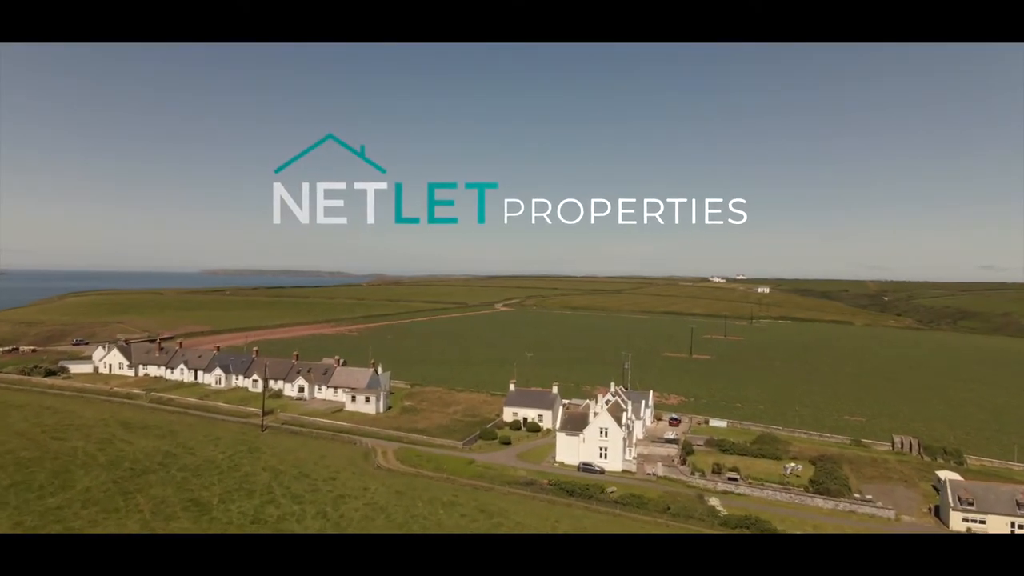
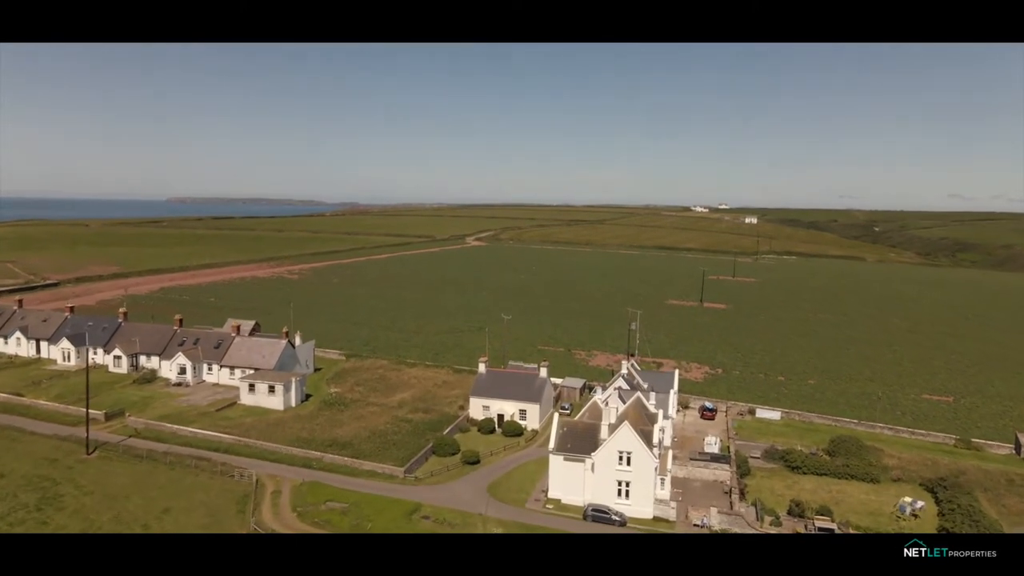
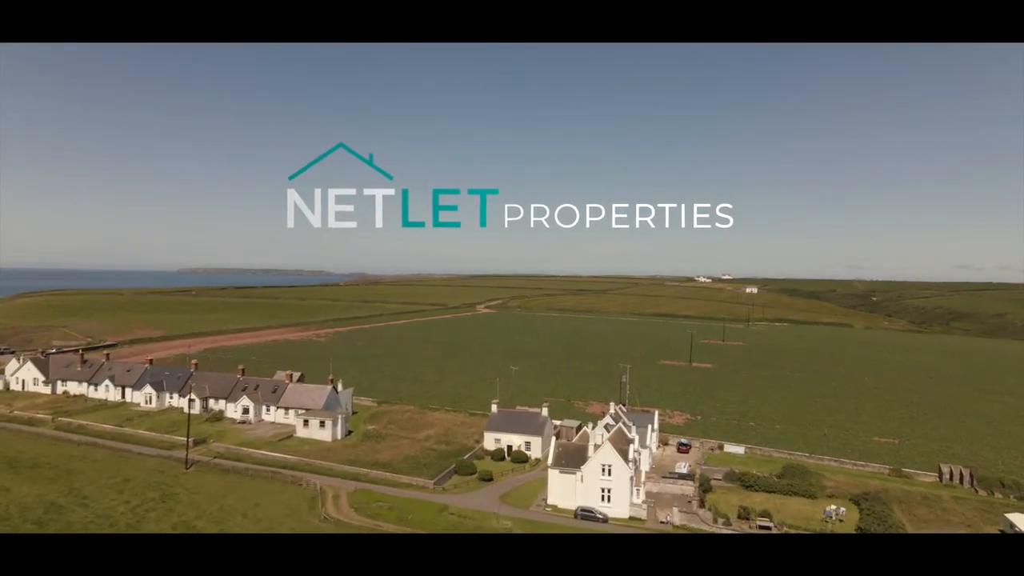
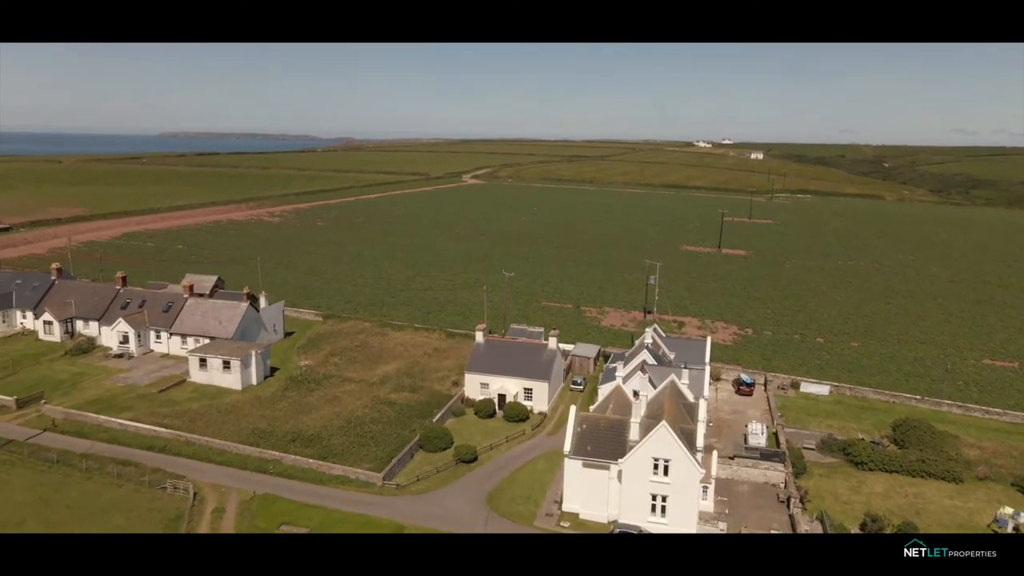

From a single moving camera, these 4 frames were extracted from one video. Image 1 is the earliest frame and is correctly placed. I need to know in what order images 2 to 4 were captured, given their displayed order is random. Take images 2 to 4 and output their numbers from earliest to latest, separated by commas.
3, 2, 4
